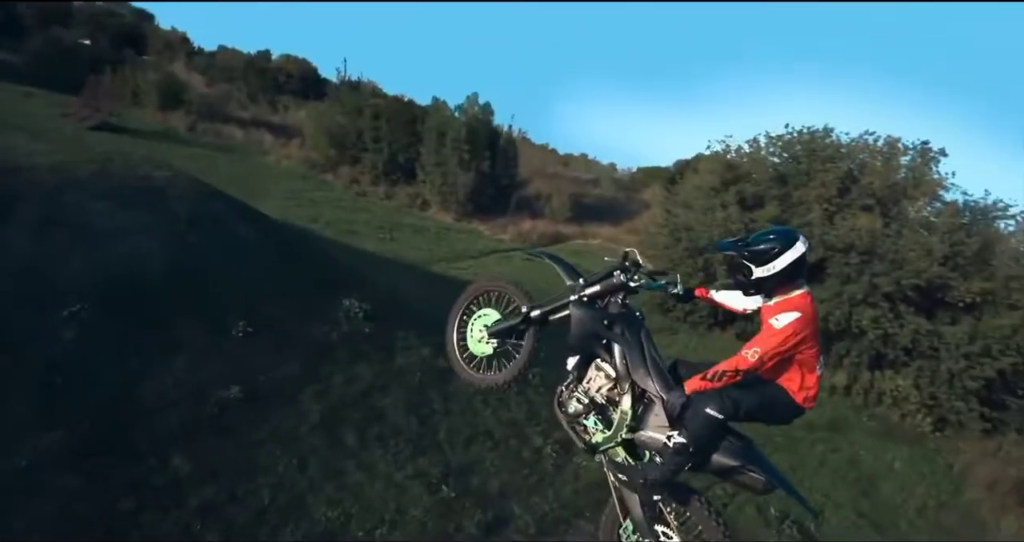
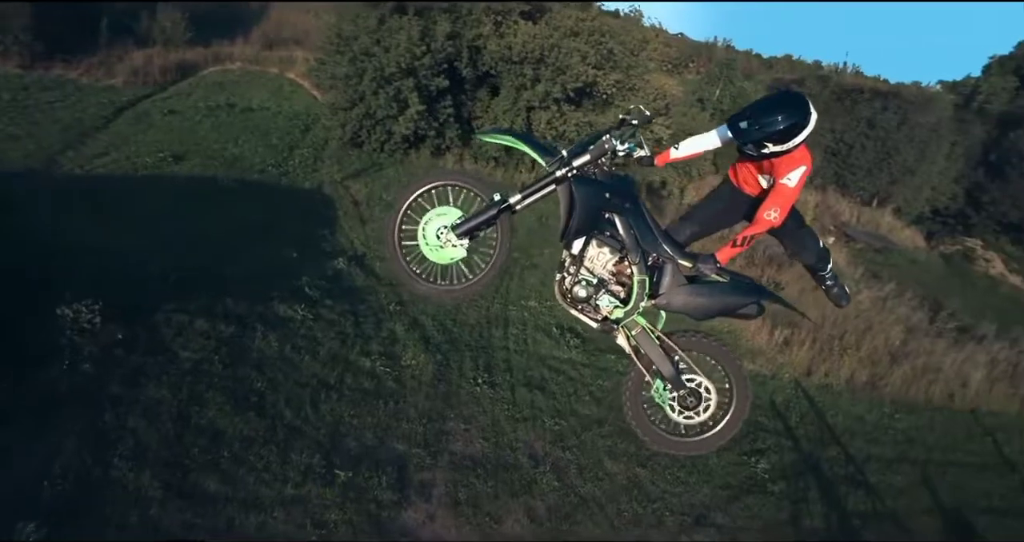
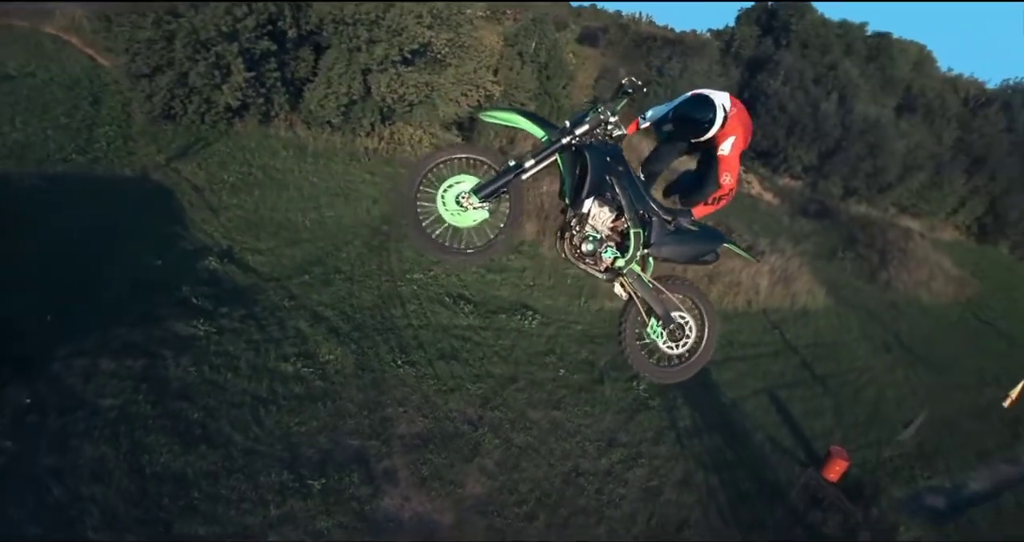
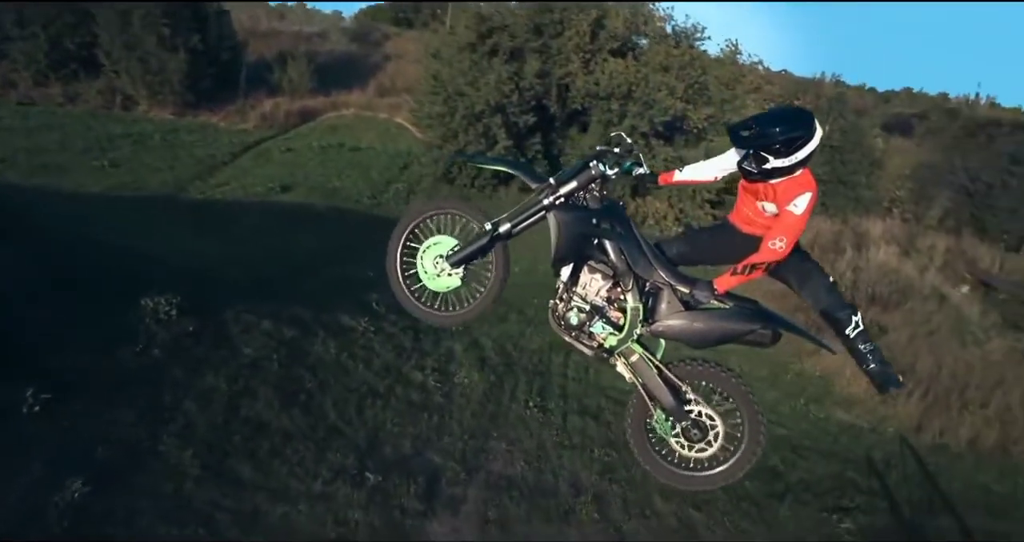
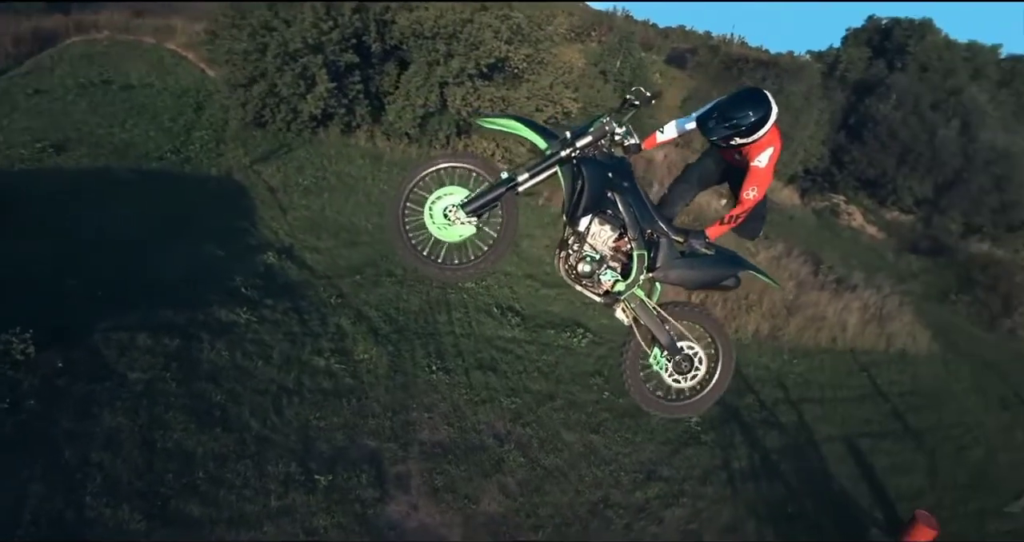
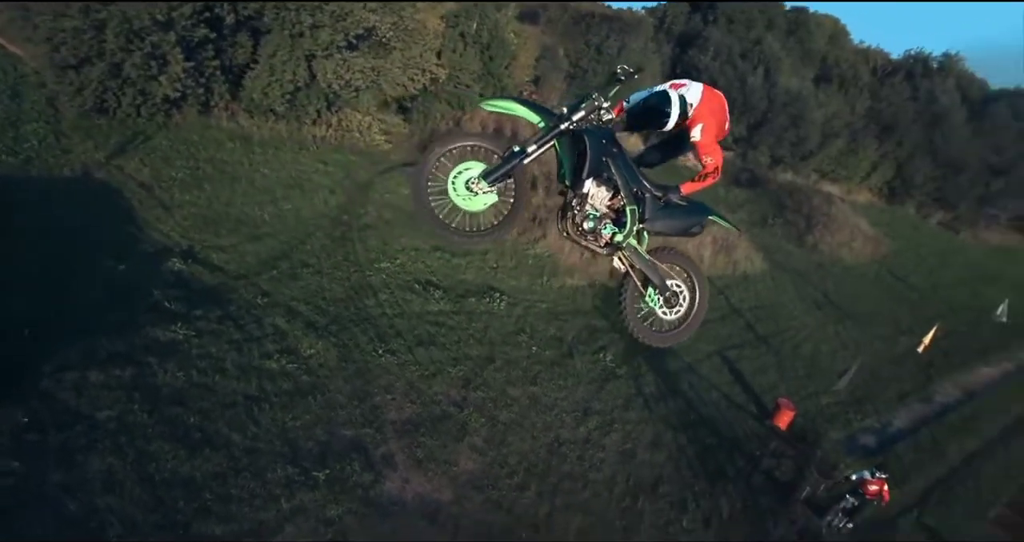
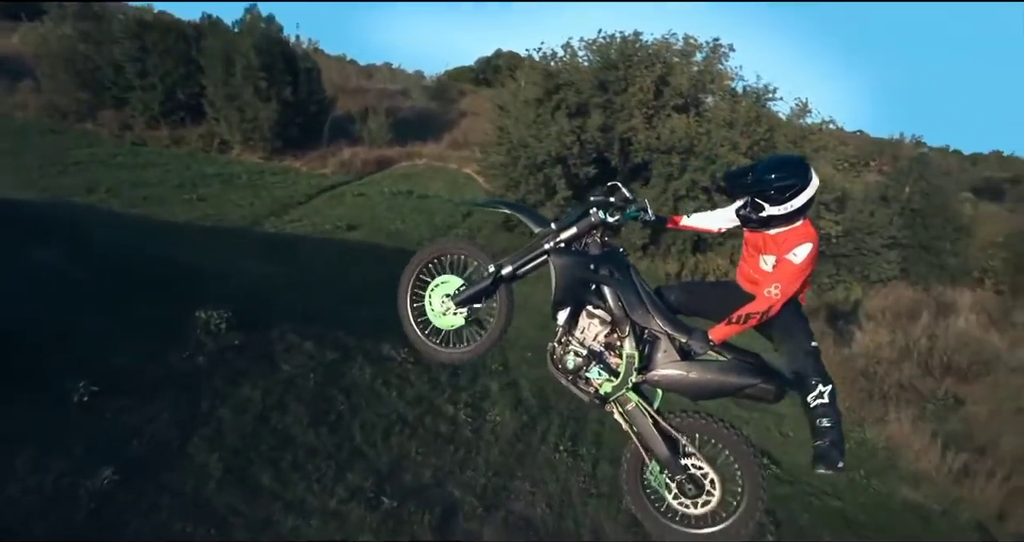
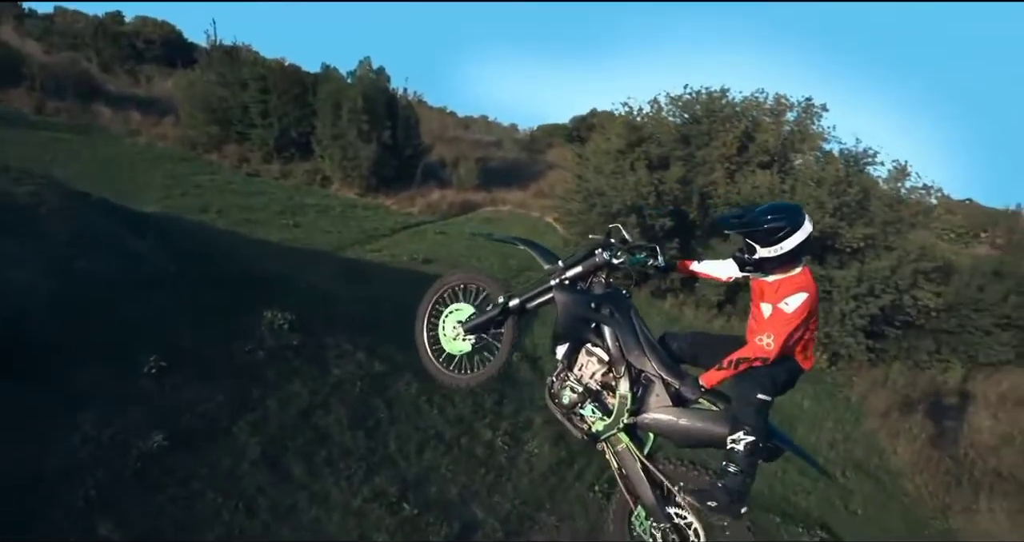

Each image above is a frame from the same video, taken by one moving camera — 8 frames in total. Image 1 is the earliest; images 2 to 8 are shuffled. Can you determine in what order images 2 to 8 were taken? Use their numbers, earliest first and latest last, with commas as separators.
8, 7, 4, 2, 5, 3, 6
